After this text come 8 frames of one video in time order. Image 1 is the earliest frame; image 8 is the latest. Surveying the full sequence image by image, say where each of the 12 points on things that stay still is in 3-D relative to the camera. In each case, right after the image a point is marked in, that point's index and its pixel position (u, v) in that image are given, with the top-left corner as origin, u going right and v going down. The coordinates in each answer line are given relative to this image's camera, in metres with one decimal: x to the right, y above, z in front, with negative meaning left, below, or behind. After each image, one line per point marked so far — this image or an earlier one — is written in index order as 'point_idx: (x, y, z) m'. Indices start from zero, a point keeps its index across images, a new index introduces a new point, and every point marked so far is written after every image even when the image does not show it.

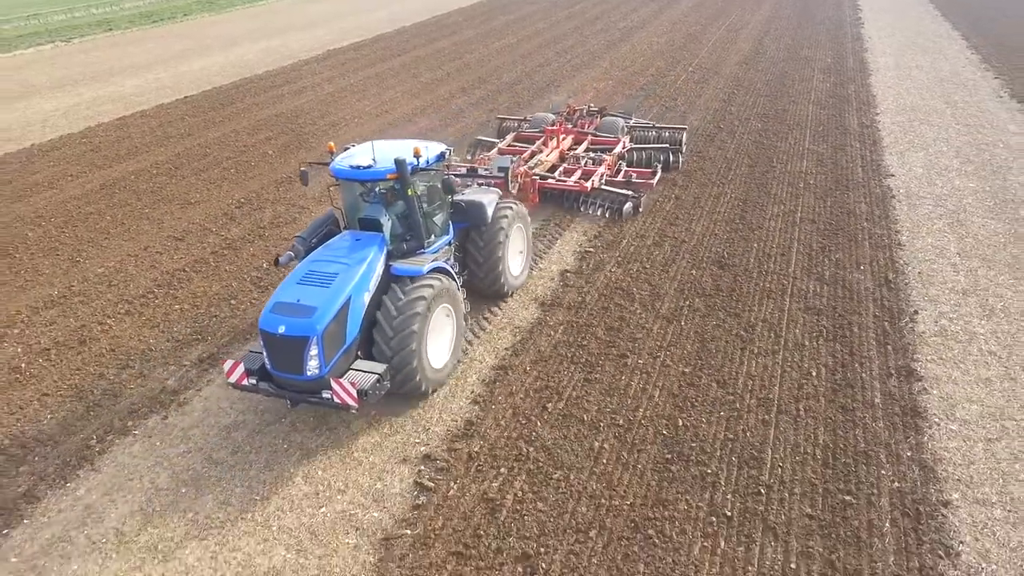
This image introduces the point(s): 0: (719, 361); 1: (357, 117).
0: (+1.9, -0.6, +6.7) m
1: (-3.2, +3.5, +15.5) m
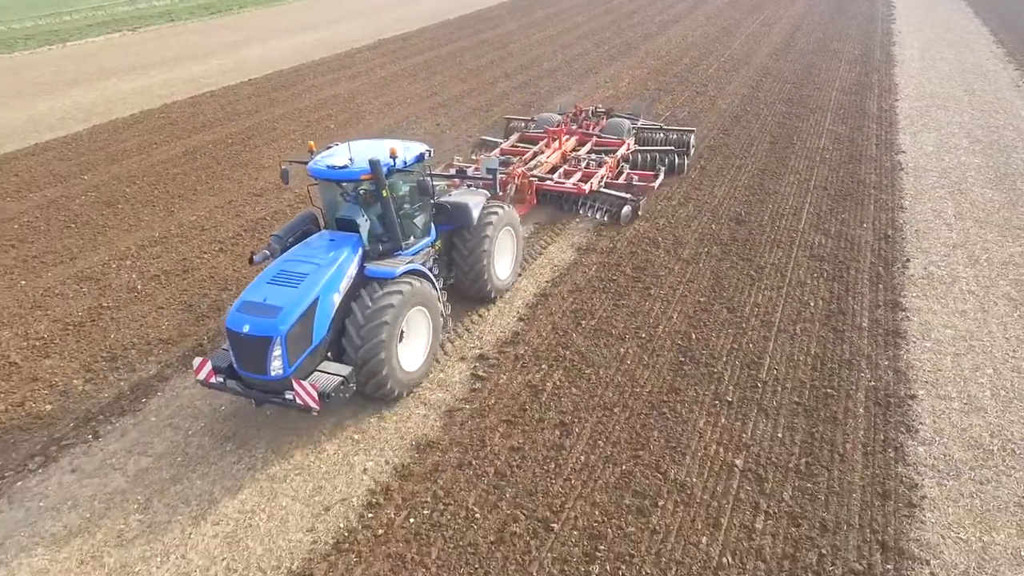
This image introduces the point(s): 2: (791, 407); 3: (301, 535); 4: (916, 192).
0: (+2.3, 0.0, +7.8) m
1: (-2.3, +4.3, +16.8) m
2: (+2.3, -1.0, +6.1) m
3: (-1.4, -1.7, +5.1) m
4: (+5.5, +1.3, +10.2) m
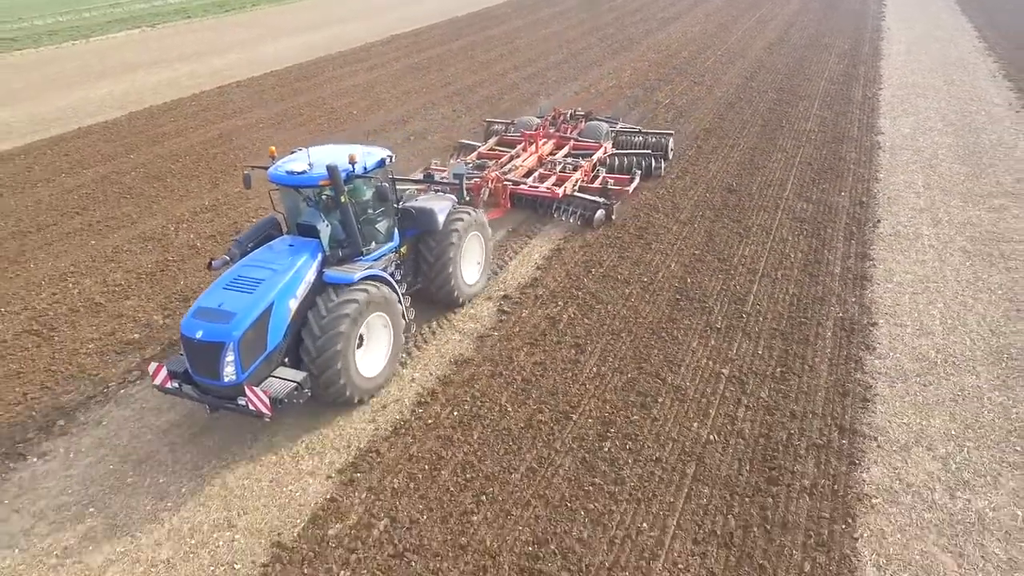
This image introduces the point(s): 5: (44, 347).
0: (+2.5, +0.5, +8.9) m
1: (-2.0, +4.8, +17.9) m
2: (+2.5, -0.4, +7.2) m
3: (-1.2, -1.1, +6.2) m
4: (+5.7, +1.8, +11.3) m
5: (-4.7, -0.6, +7.6) m
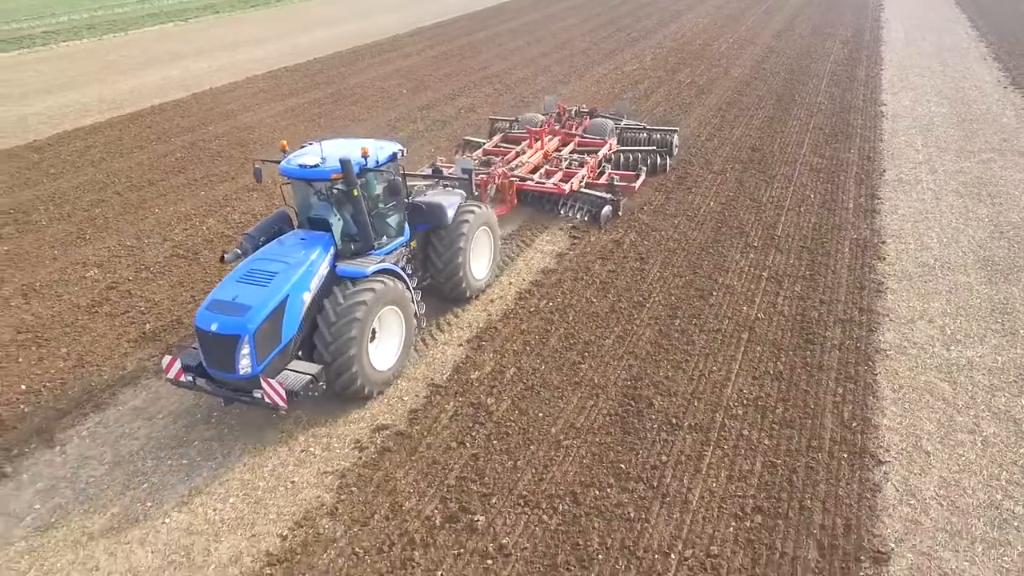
0: (+3.3, +1.4, +10.5) m
1: (-1.2, +5.6, +19.5) m
2: (+3.3, +0.5, +8.8) m
3: (-0.3, -0.3, +7.8) m
4: (+6.5, +2.7, +12.9) m
5: (-3.9, +0.3, +9.1) m
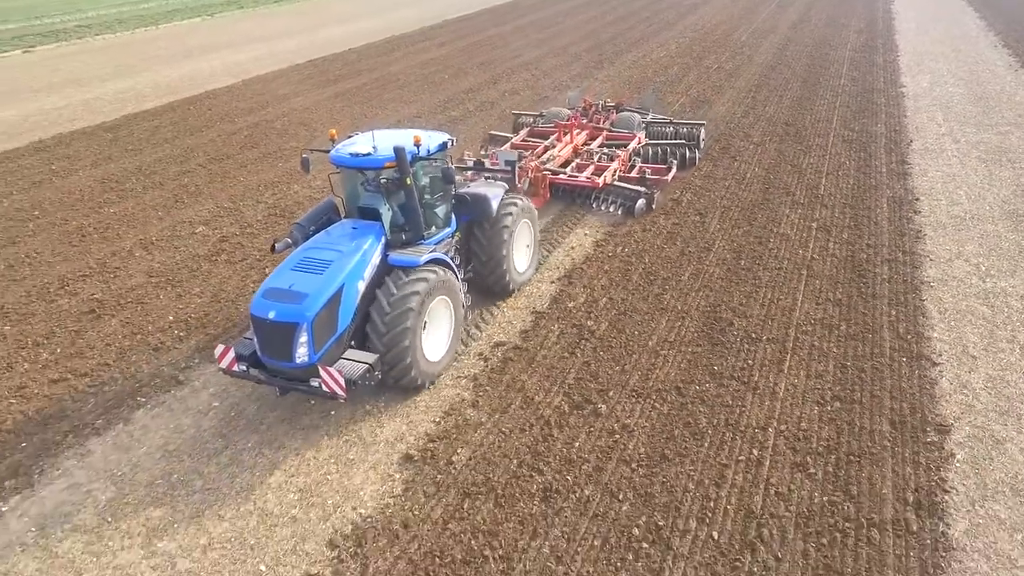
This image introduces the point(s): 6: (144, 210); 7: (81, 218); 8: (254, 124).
0: (+4.3, +2.0, +11.5) m
1: (-0.4, +6.2, +20.4) m
2: (+4.3, +1.1, +9.7) m
3: (+0.6, +0.3, +8.7) m
4: (+7.4, +3.3, +13.8) m
5: (-2.9, +0.9, +10.0) m
6: (-5.4, +1.1, +11.0) m
7: (-6.2, +1.0, +10.8) m
8: (-5.3, +3.3, +15.3) m
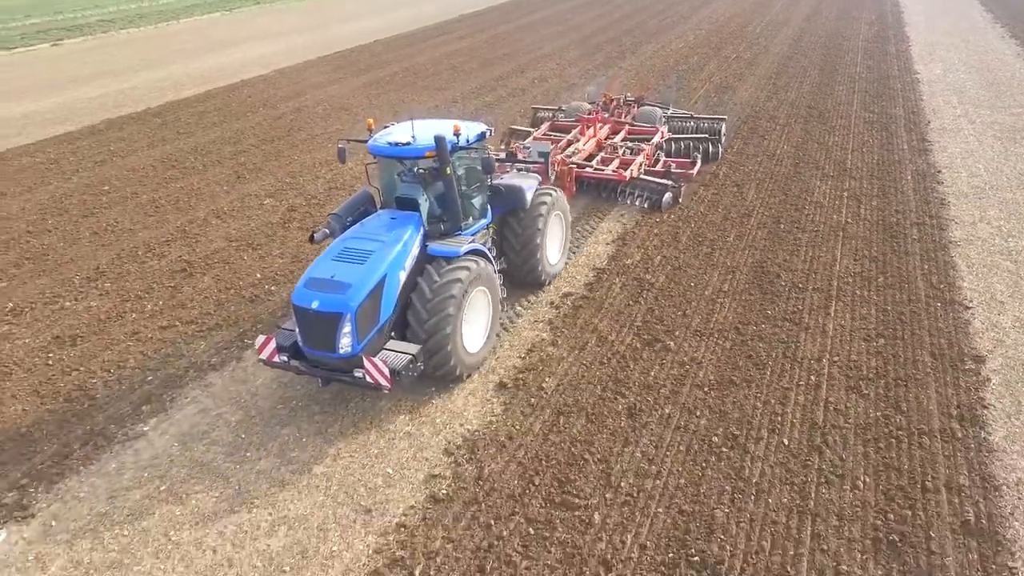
0: (+4.9, +2.5, +12.2) m
1: (+0.3, +6.7, +21.1) m
2: (+4.9, +1.5, +10.4) m
3: (+1.3, +0.8, +9.4) m
4: (+8.1, +3.8, +14.5) m
5: (-2.3, +1.3, +10.7) m
6: (-4.7, +1.6, +11.6) m
7: (-5.5, +1.5, +11.4) m
8: (-4.6, +3.8, +16.0) m
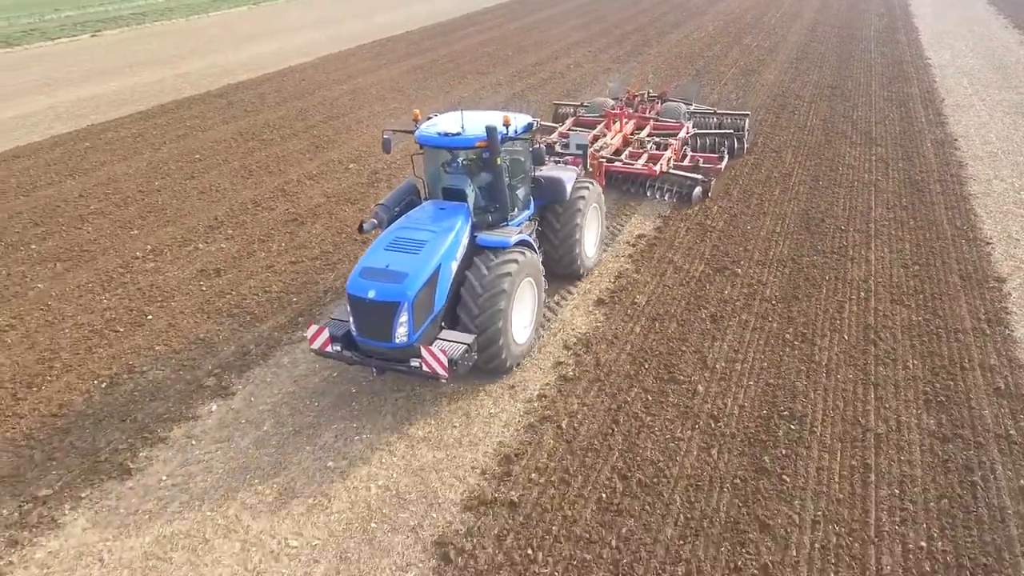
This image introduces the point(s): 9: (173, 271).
0: (+5.9, +3.1, +13.4) m
1: (+1.2, +7.4, +22.3) m
2: (+5.9, +2.2, +11.6) m
3: (+2.2, +1.5, +10.6) m
4: (+9.0, +4.5, +15.8) m
5: (-1.3, +2.0, +11.9) m
6: (-3.8, +2.3, +12.8) m
7: (-4.6, +2.1, +12.6) m
8: (-3.7, +4.5, +17.1) m
9: (-3.9, +0.2, +8.7) m
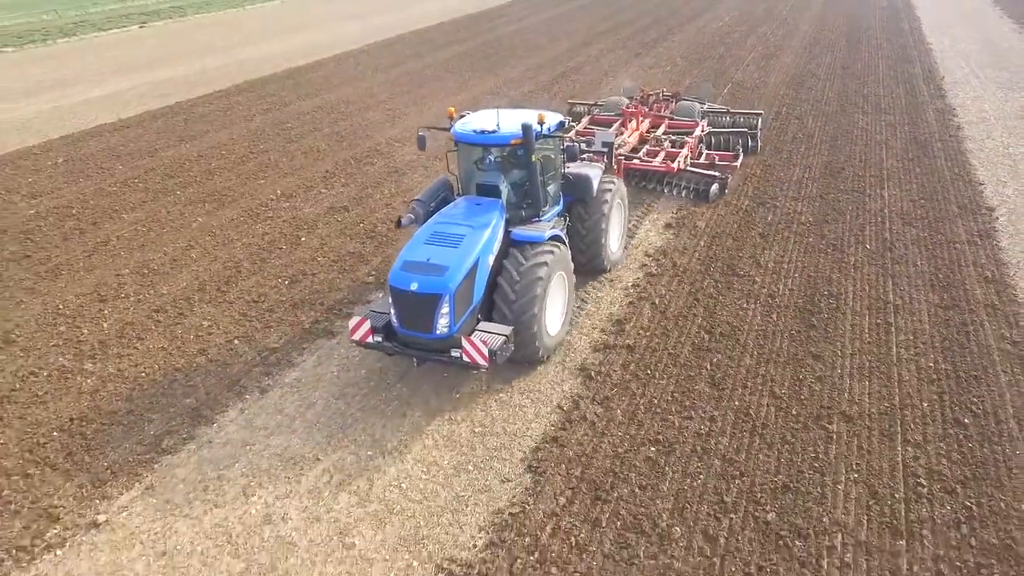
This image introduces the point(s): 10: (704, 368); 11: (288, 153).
0: (+6.9, +4.1, +15.2) m
1: (+2.2, +8.3, +24.1) m
2: (+6.9, +3.1, +13.5) m
3: (+3.3, +2.4, +12.4) m
4: (+10.1, +5.4, +17.6) m
5: (-0.3, +2.9, +13.7) m
6: (-2.7, +3.2, +14.6) m
7: (-3.5, +3.1, +14.4) m
8: (-2.7, +5.4, +18.9) m
9: (-2.9, +1.1, +10.5) m
10: (+1.7, -0.7, +6.5) m
11: (-3.9, +2.3, +13.0) m
